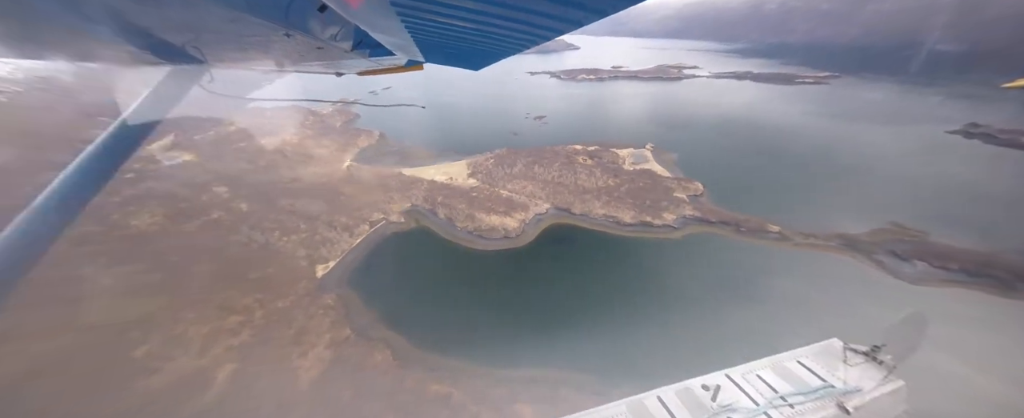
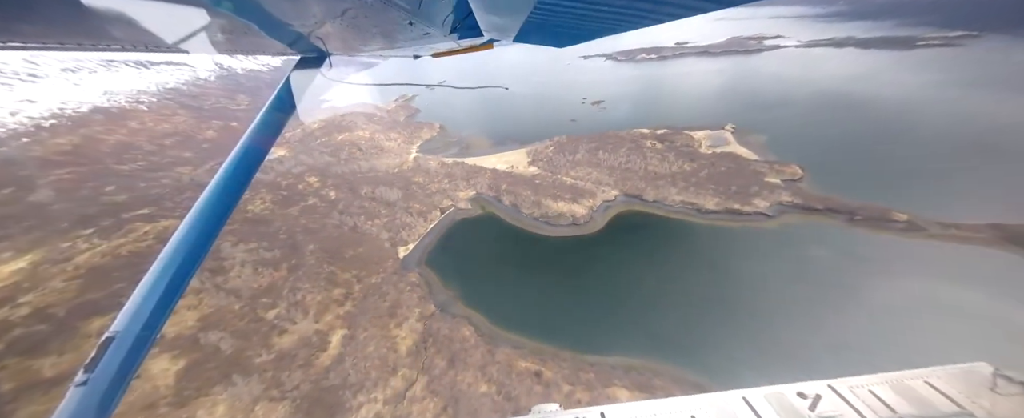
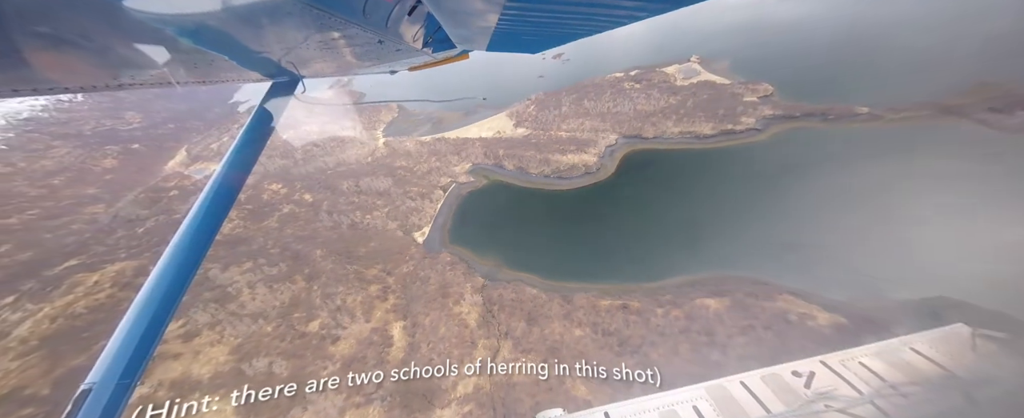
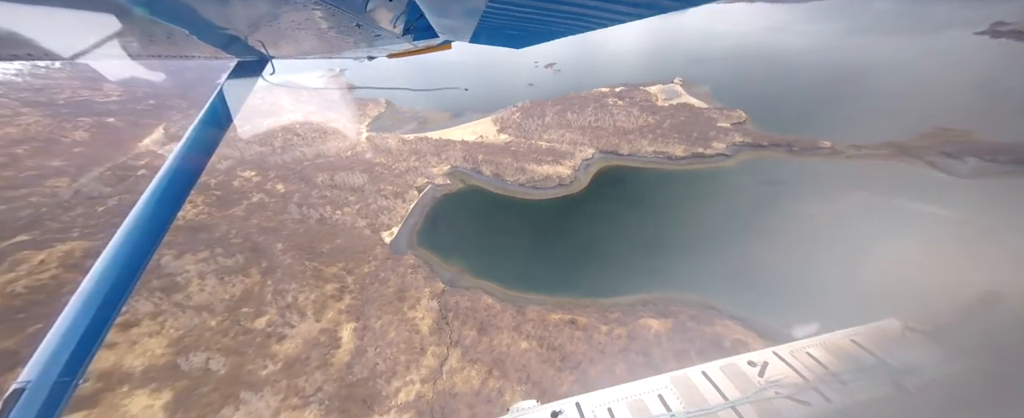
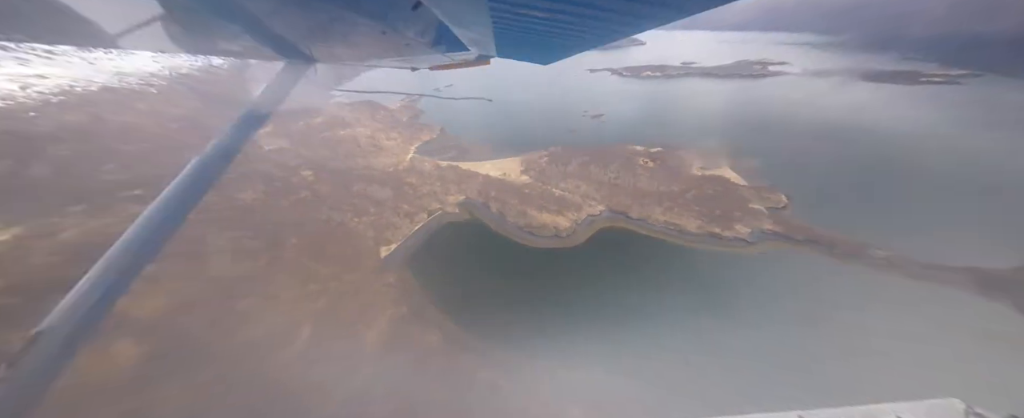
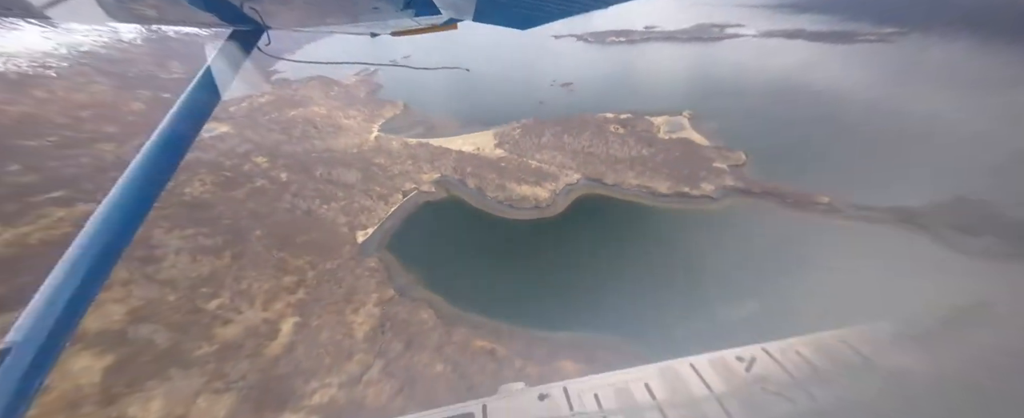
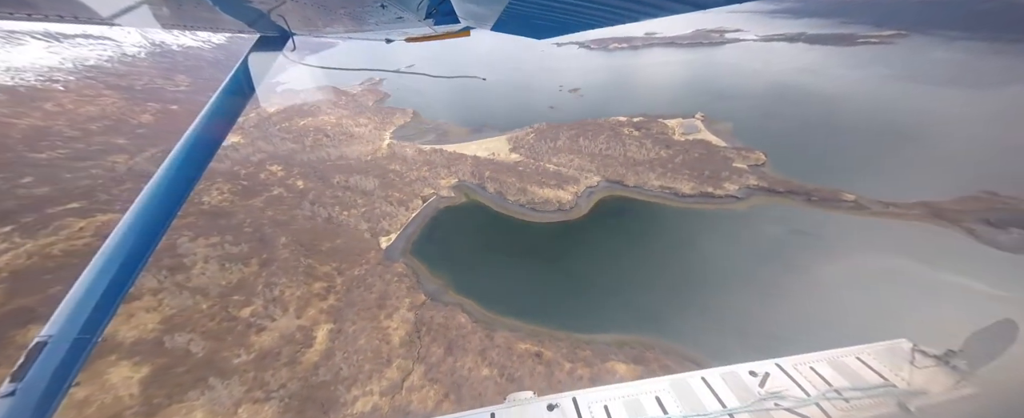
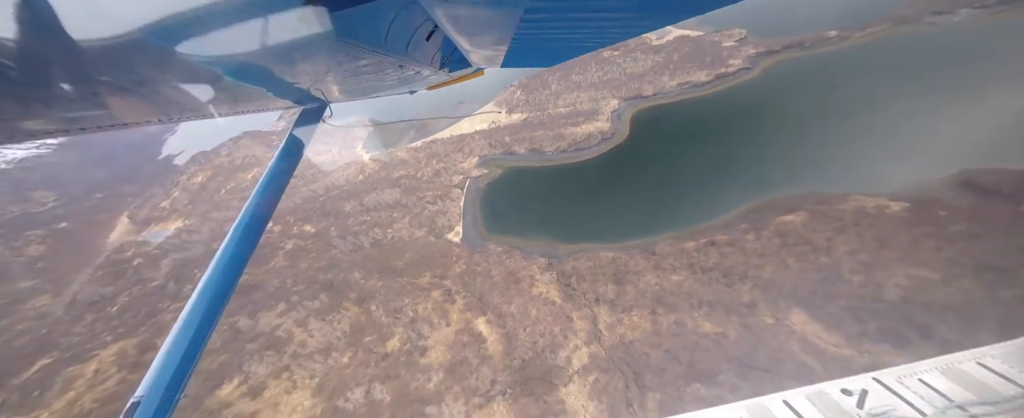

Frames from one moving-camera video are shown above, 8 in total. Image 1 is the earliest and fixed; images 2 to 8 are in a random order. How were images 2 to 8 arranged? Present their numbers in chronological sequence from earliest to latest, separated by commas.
5, 6, 2, 7, 4, 3, 8
